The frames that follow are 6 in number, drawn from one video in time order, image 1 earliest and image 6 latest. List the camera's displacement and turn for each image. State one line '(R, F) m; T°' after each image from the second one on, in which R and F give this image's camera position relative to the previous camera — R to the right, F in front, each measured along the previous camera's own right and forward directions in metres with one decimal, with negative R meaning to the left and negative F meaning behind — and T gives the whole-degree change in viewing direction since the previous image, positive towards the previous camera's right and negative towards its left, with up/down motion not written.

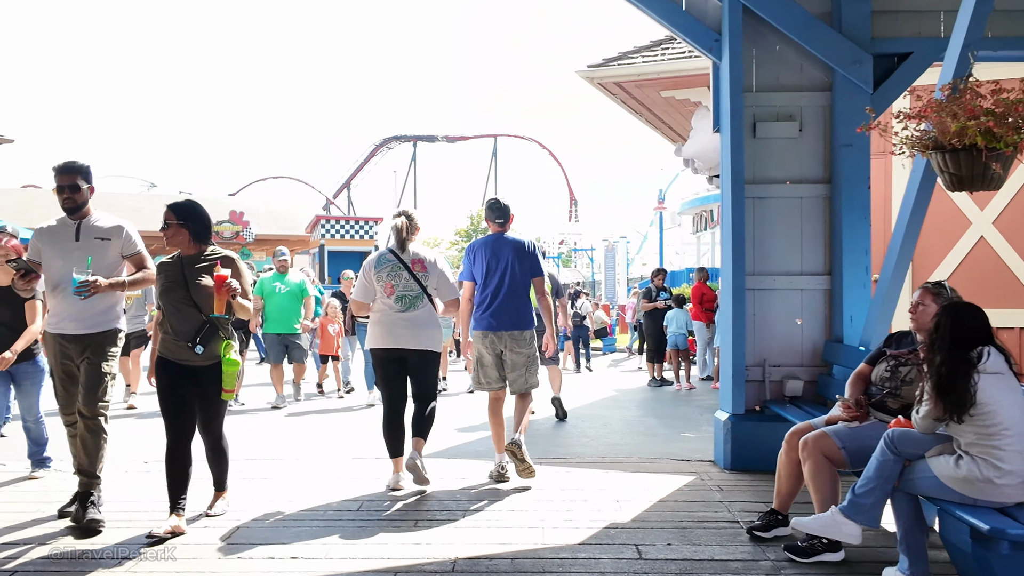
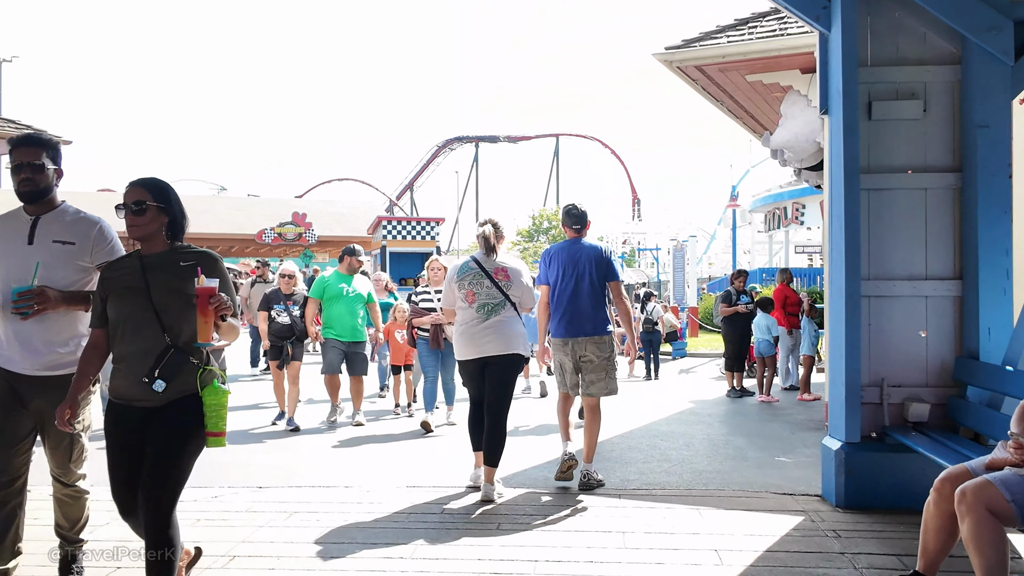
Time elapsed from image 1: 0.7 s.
(-0.1, +0.7) m; -4°
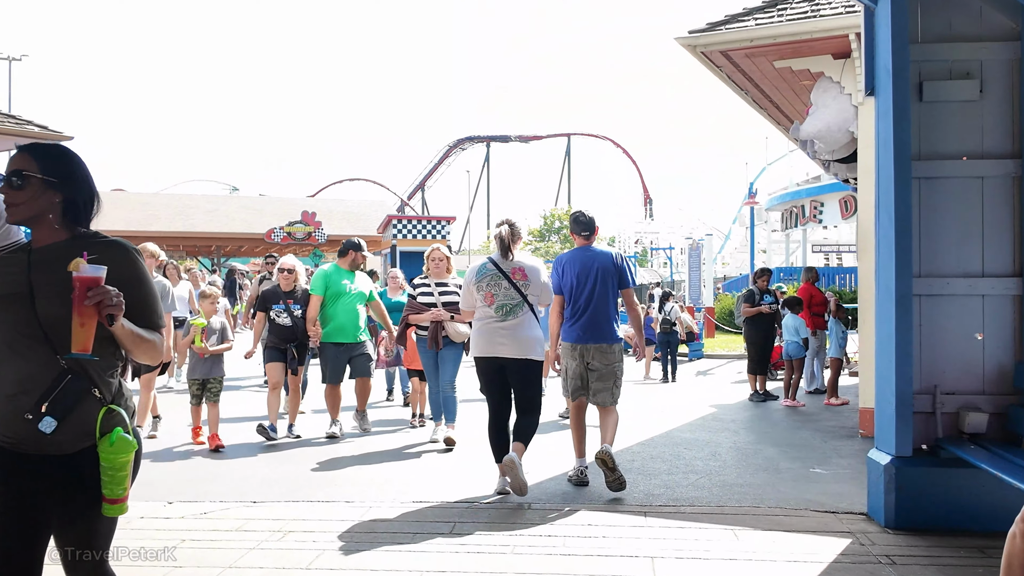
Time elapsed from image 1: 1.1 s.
(0.0, +0.4) m; -1°
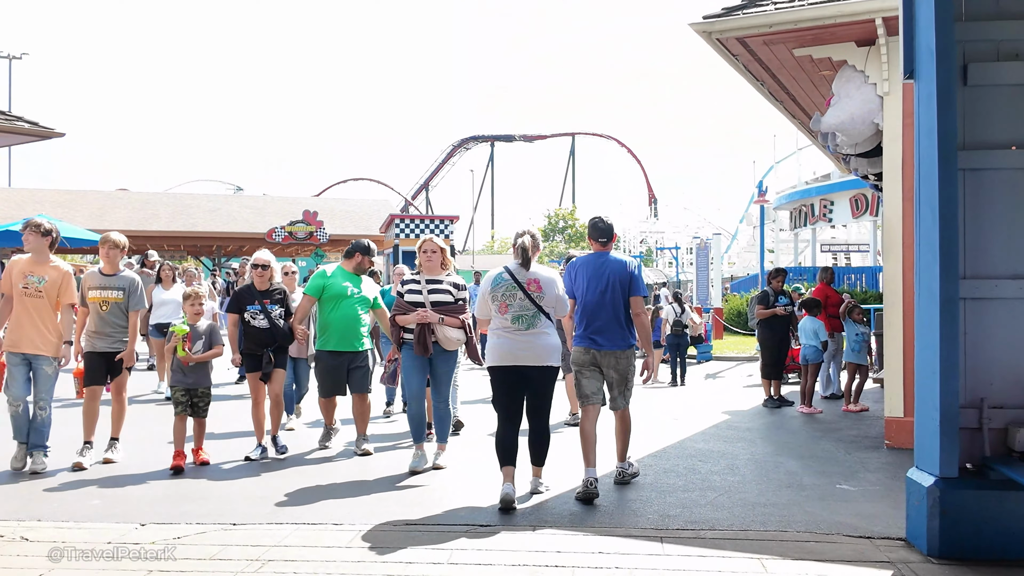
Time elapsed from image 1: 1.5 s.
(0.0, +0.4) m; 0°
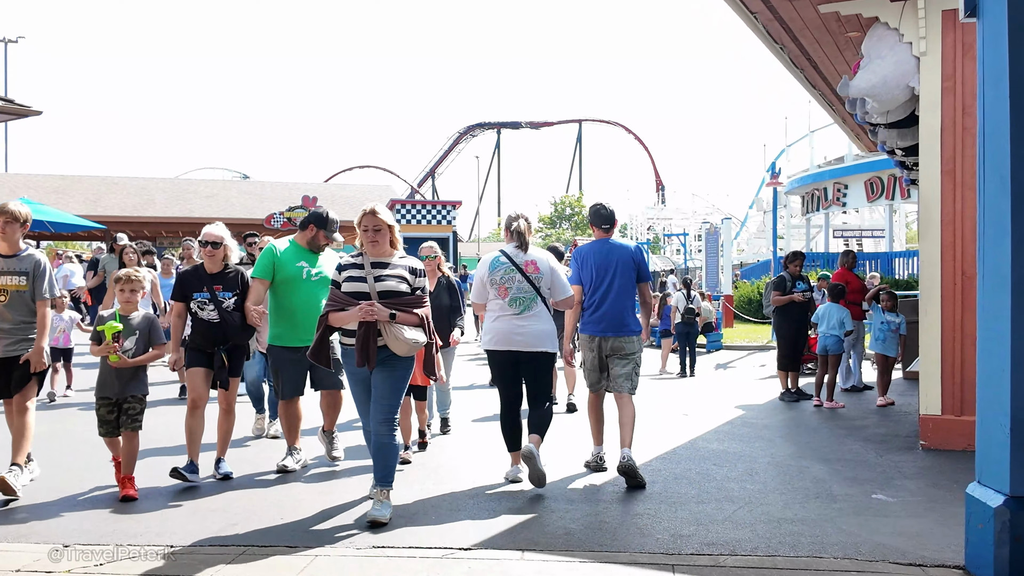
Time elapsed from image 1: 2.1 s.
(+0.1, +0.7) m; 0°
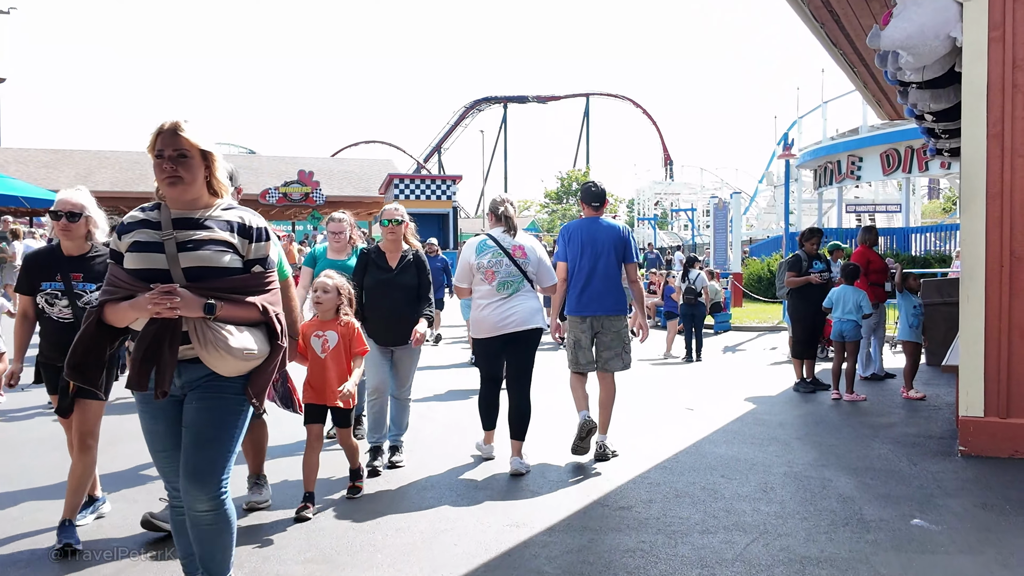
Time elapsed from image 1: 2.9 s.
(+0.2, +0.8) m; 0°
